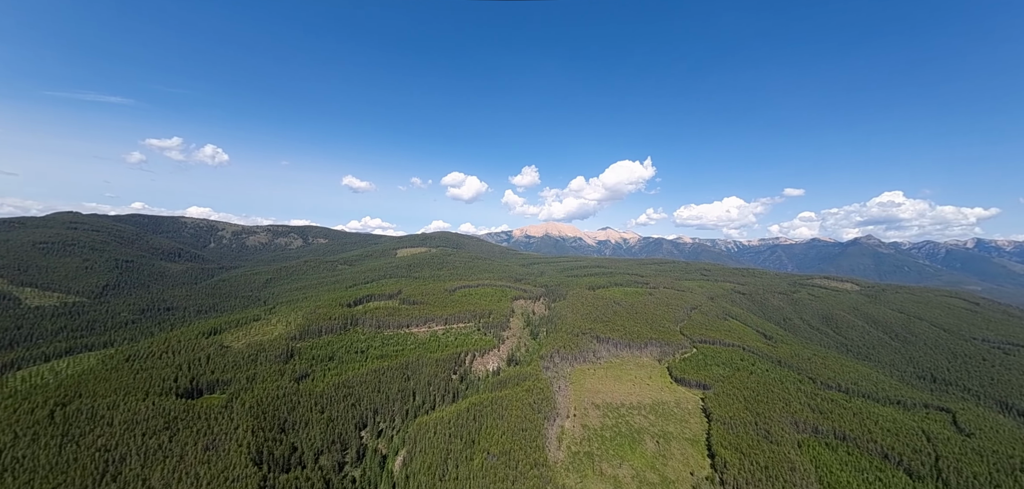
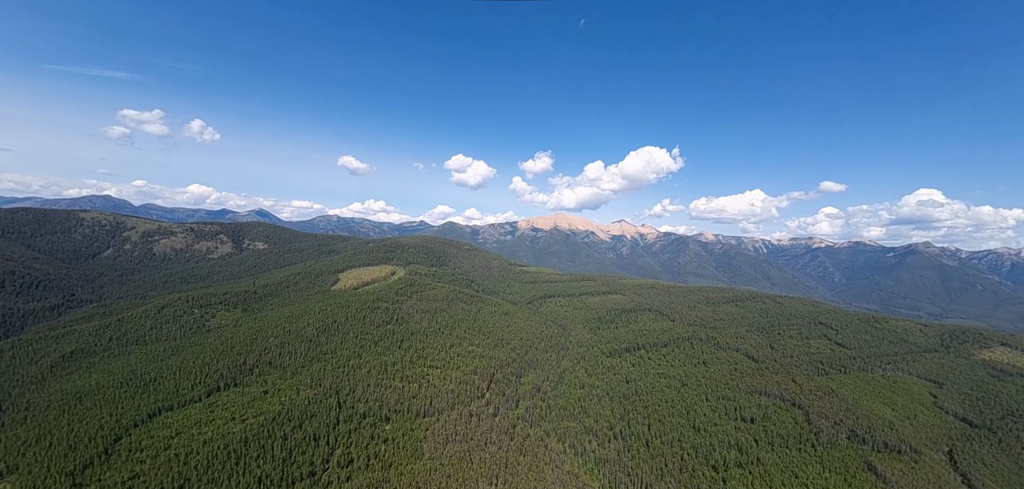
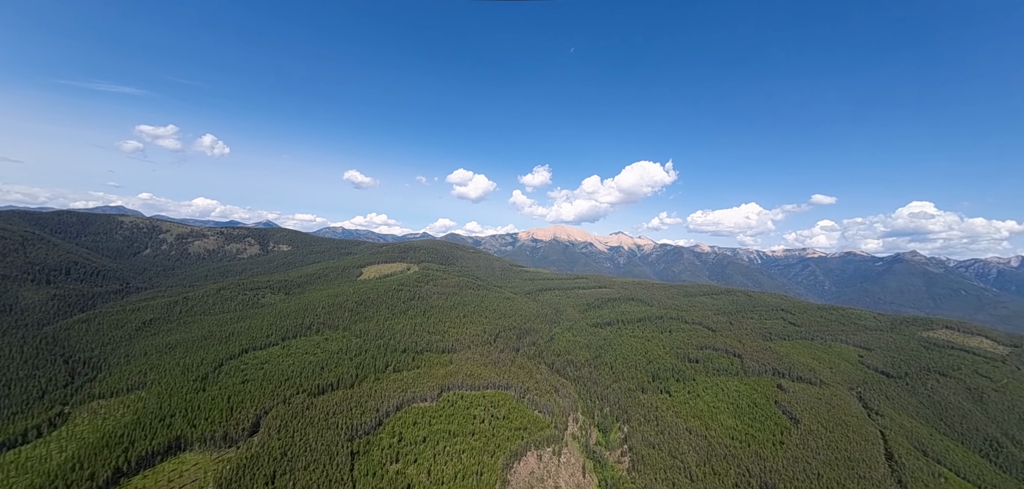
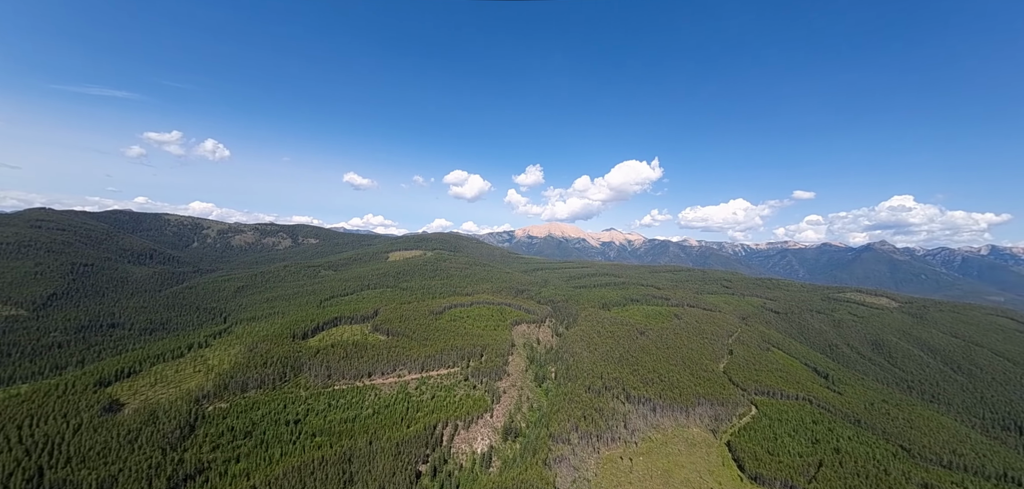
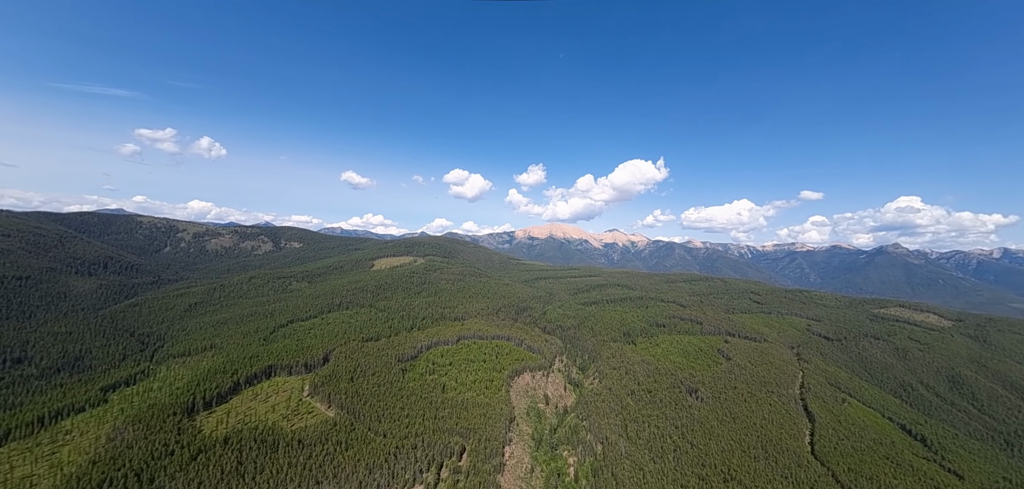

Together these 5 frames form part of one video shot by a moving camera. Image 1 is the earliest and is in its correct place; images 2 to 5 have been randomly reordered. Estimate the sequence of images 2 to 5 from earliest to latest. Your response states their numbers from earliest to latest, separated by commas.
4, 5, 3, 2
